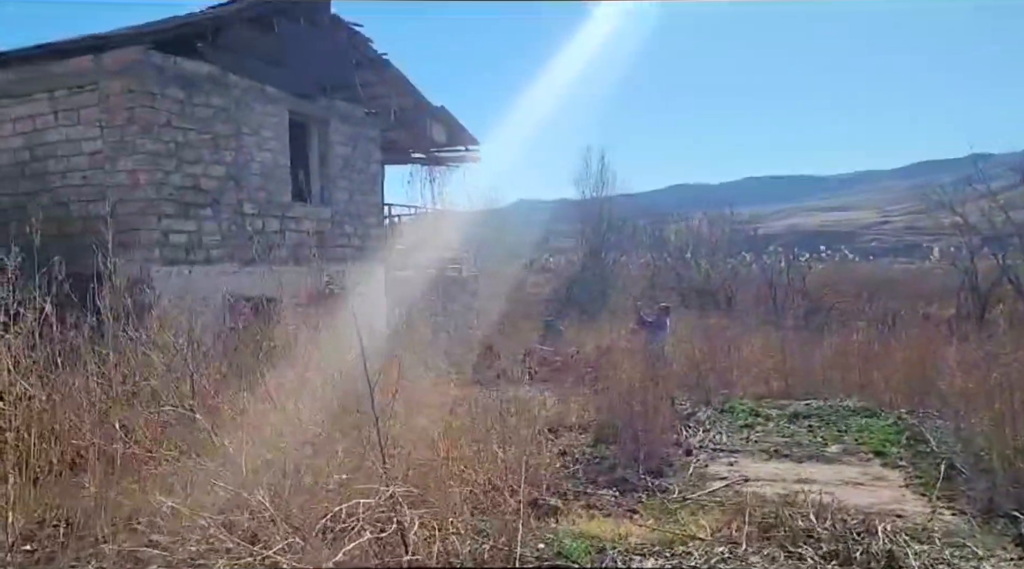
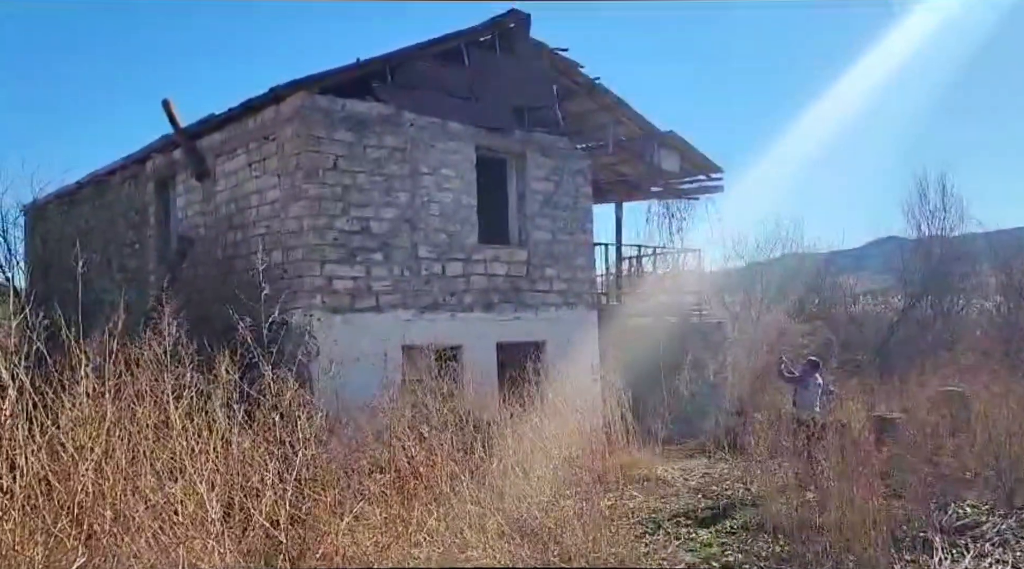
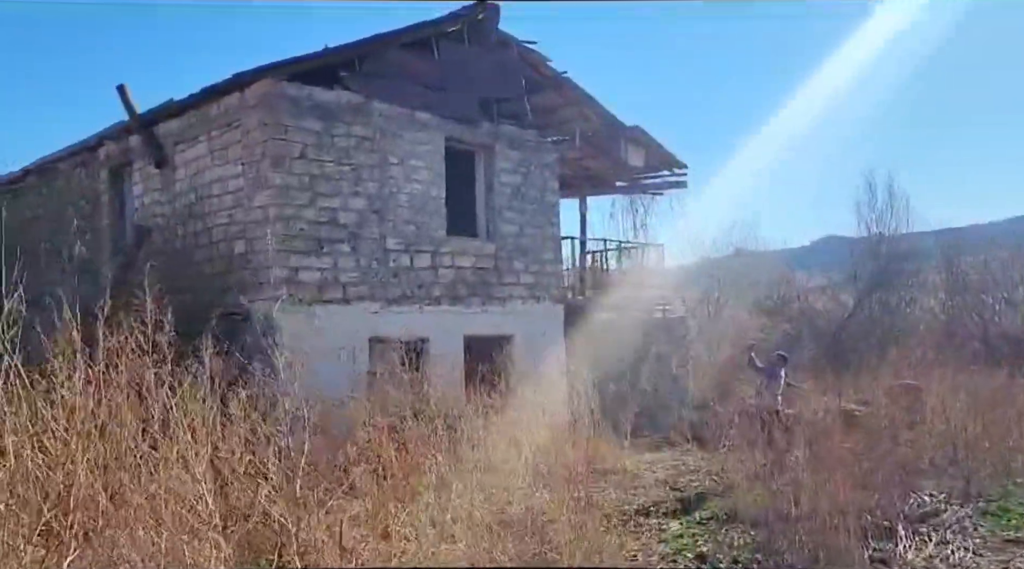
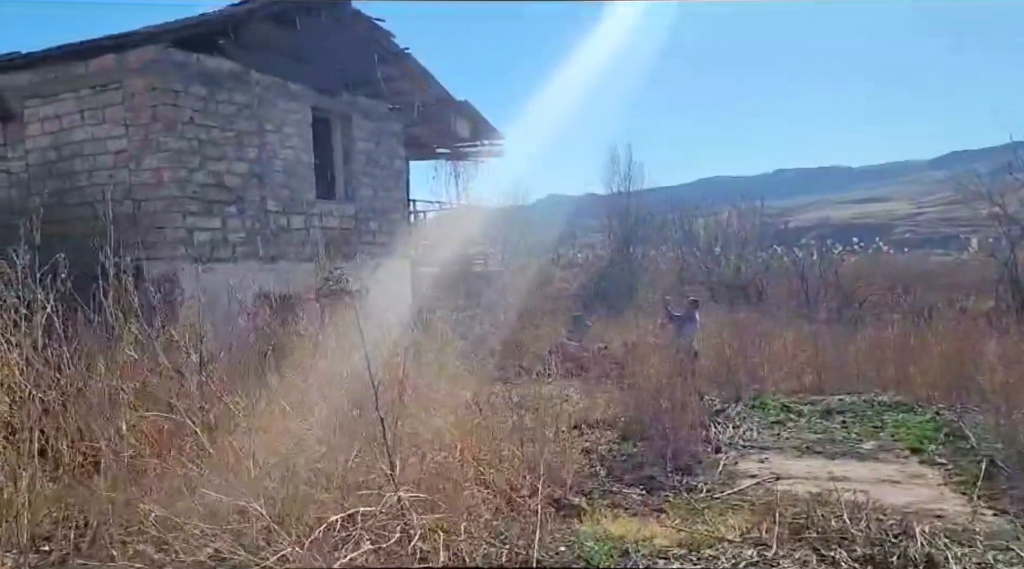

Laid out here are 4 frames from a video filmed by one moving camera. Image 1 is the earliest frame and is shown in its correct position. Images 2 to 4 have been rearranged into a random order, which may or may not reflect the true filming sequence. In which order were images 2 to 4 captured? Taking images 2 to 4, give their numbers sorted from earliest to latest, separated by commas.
4, 3, 2
